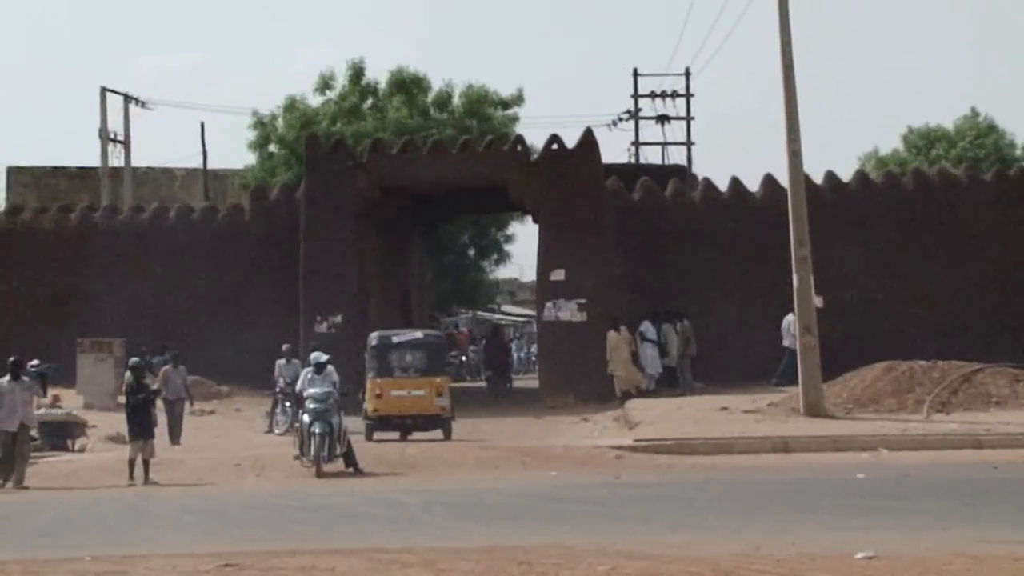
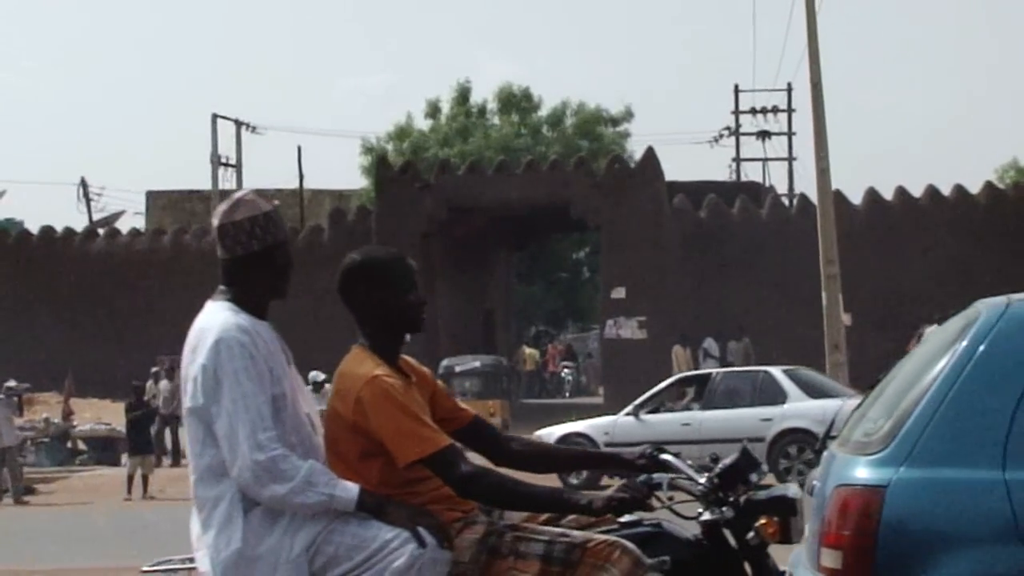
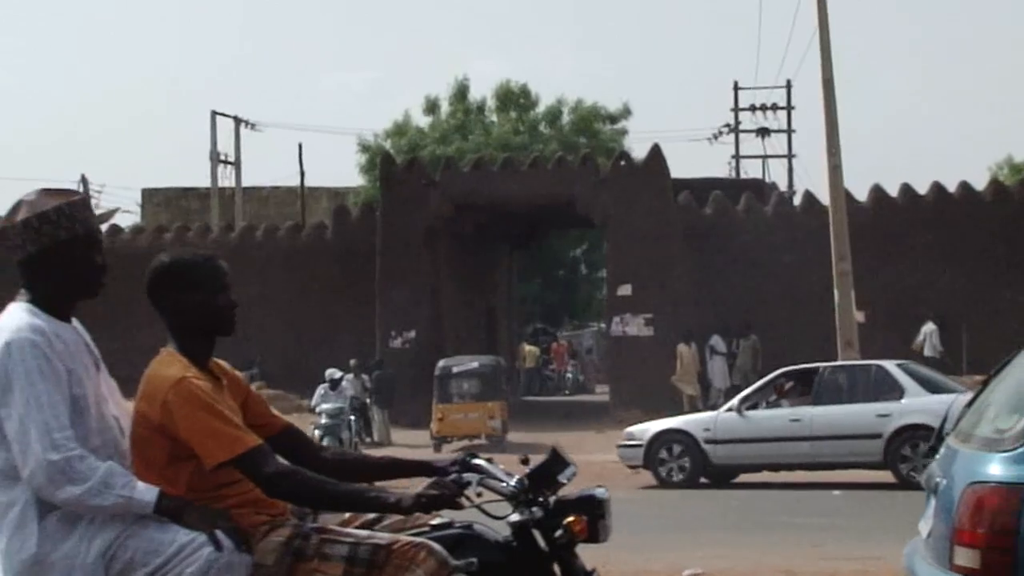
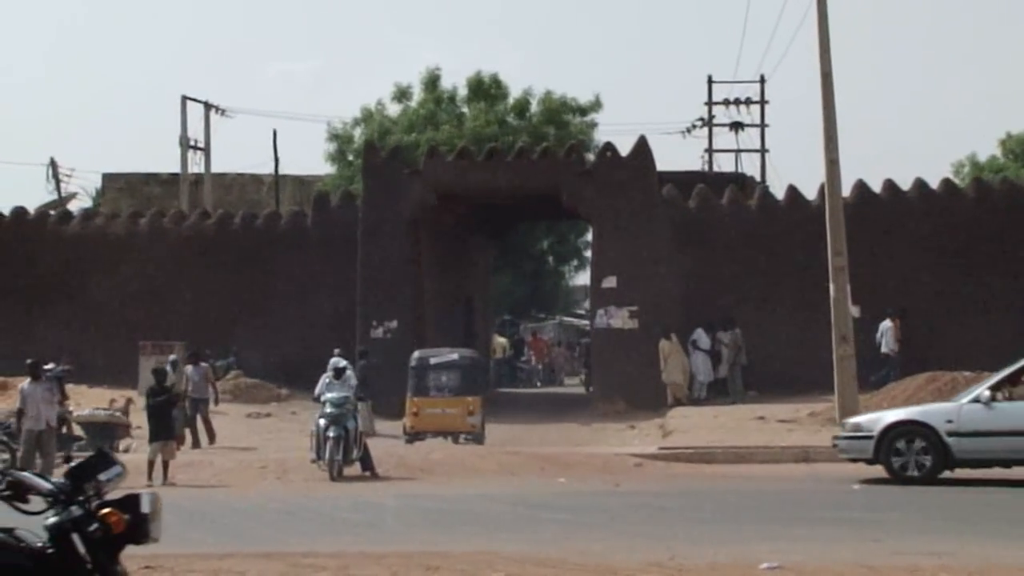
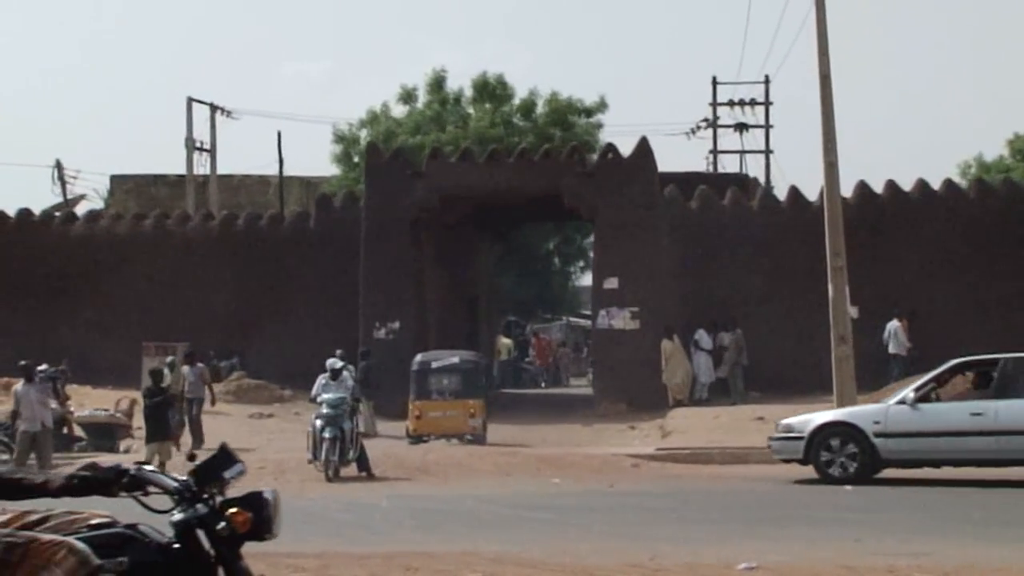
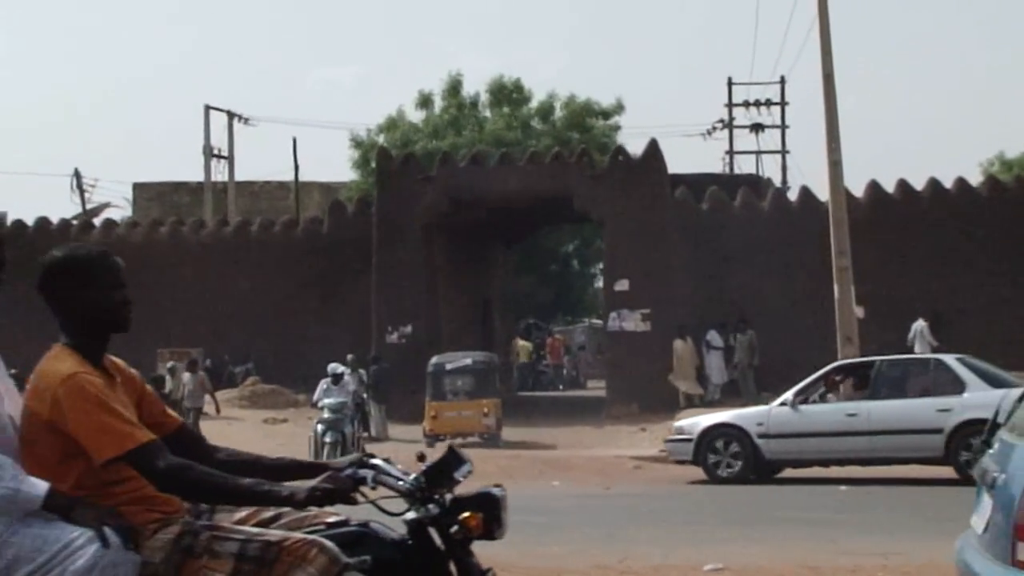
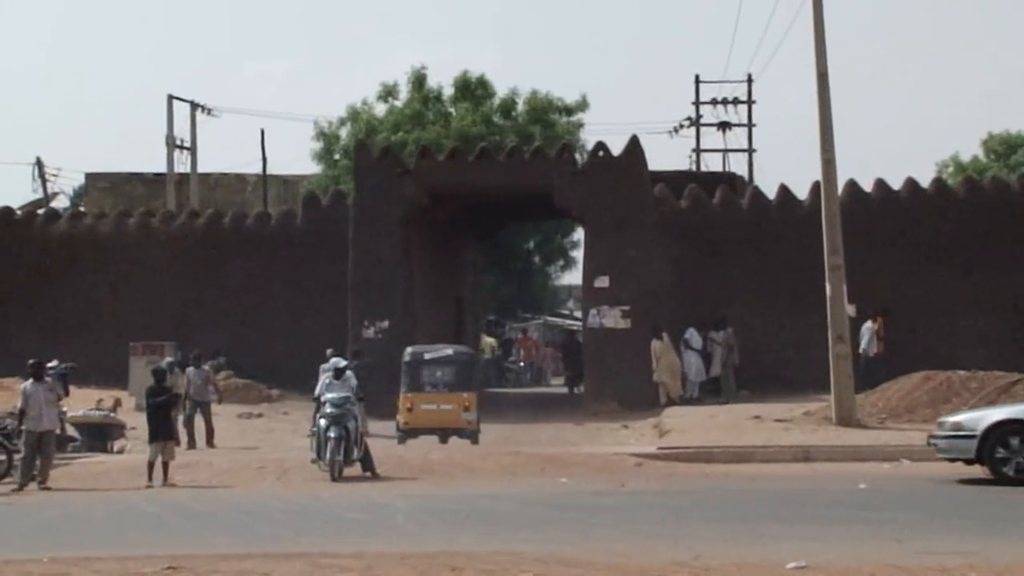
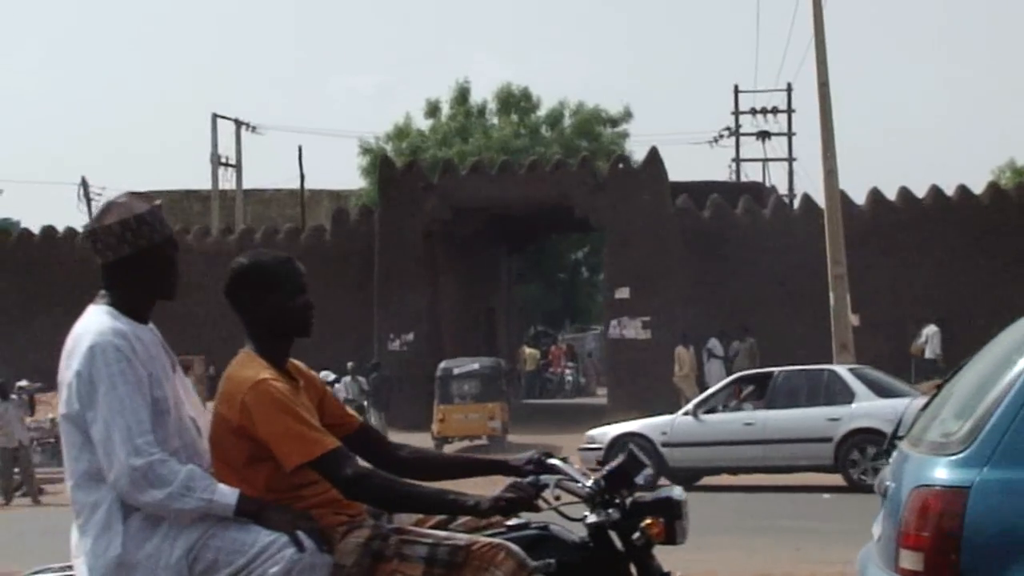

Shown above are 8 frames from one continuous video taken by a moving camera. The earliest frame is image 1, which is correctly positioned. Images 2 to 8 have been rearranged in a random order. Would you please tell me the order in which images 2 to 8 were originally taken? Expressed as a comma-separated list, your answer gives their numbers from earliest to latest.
7, 4, 5, 6, 3, 8, 2
